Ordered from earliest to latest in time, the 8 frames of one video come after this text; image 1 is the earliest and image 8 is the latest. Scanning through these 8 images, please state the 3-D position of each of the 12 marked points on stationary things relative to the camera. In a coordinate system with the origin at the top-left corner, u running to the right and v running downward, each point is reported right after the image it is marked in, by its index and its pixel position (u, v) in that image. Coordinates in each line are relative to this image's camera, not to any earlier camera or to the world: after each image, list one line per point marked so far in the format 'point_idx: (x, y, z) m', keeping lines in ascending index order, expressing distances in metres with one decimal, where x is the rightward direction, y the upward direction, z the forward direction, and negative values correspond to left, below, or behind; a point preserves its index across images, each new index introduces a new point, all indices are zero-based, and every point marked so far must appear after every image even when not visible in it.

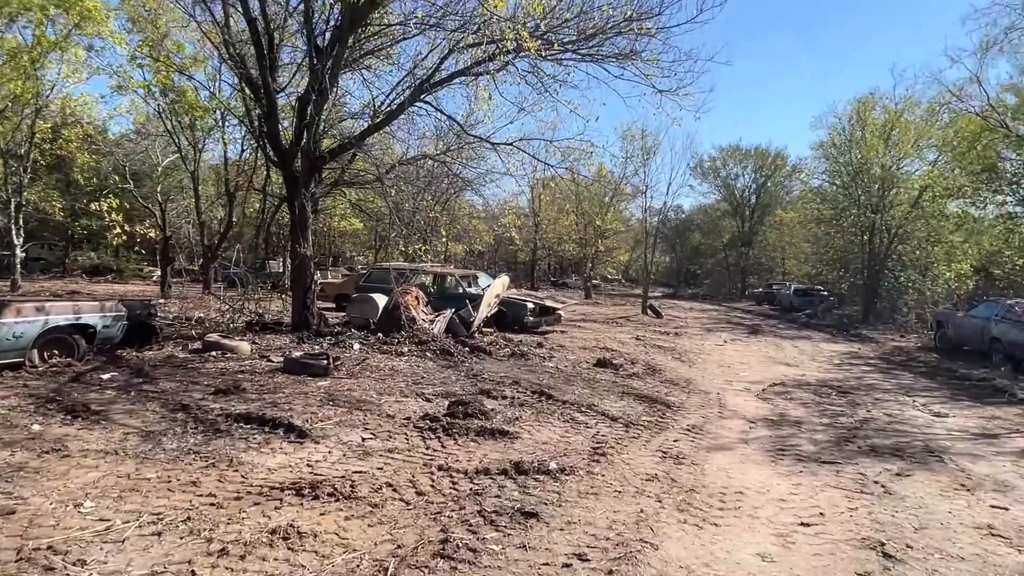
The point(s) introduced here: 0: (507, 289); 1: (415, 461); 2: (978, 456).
0: (-0.1, 0.0, +13.3) m
1: (-0.7, -1.3, +4.8) m
2: (+3.9, -1.4, +5.5) m
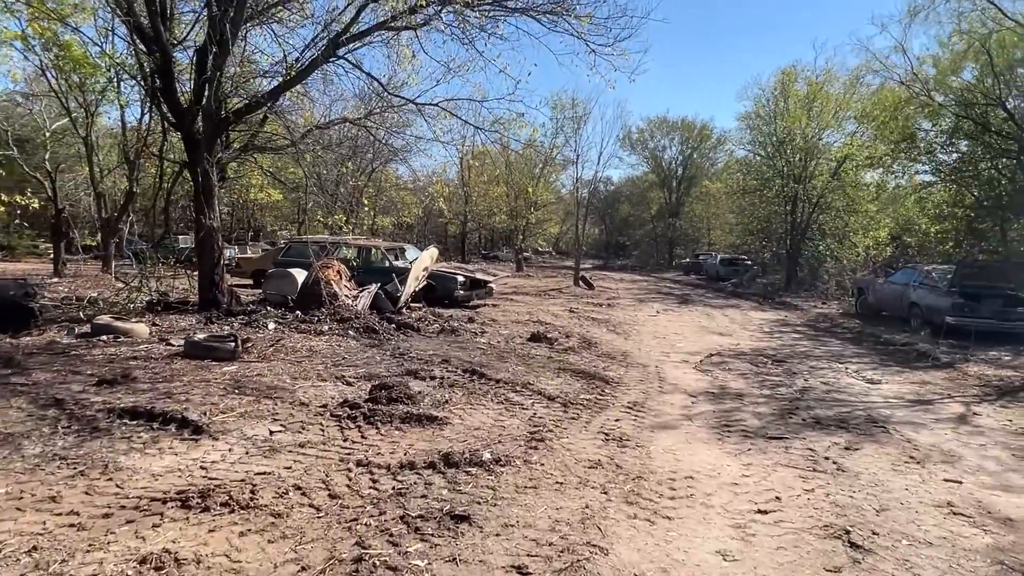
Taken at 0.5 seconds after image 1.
0: (-1.5, +0.5, +12.7) m
1: (-1.2, -1.1, +4.2) m
2: (+3.3, -1.1, +5.4) m
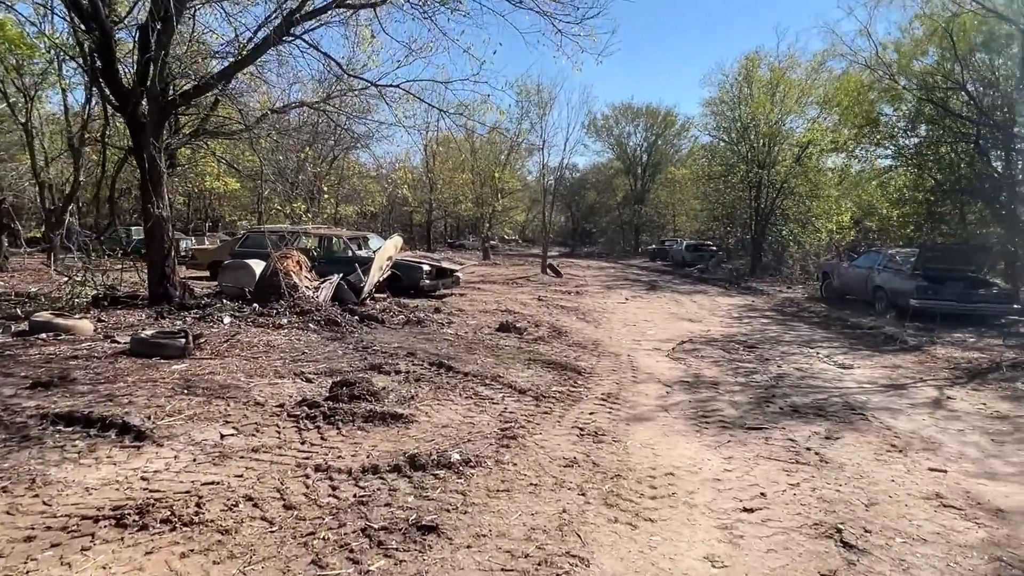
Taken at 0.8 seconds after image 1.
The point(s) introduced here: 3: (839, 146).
0: (-2.1, +0.7, +12.3) m
1: (-1.4, -1.0, +3.9) m
2: (+3.1, -1.0, +5.3) m
3: (+8.8, +3.8, +17.7) m
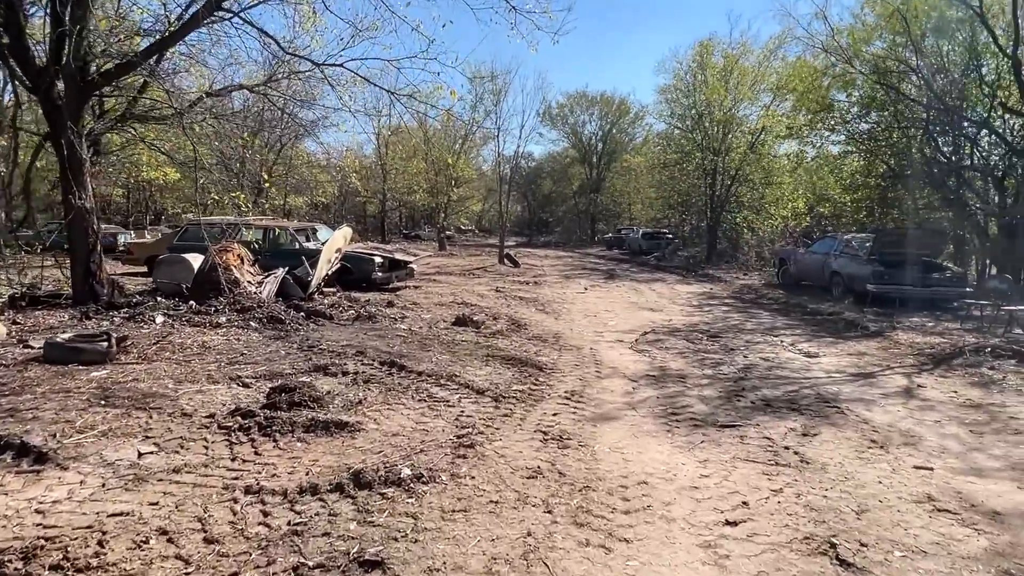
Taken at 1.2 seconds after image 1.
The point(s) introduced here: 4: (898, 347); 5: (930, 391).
0: (-2.9, +0.8, +11.7) m
1: (-1.6, -1.0, +3.4) m
2: (+2.8, -0.9, +5.1) m
3: (+7.6, +4.2, +17.7) m
4: (+4.3, -0.7, +7.4) m
5: (+3.4, -0.8, +5.4) m
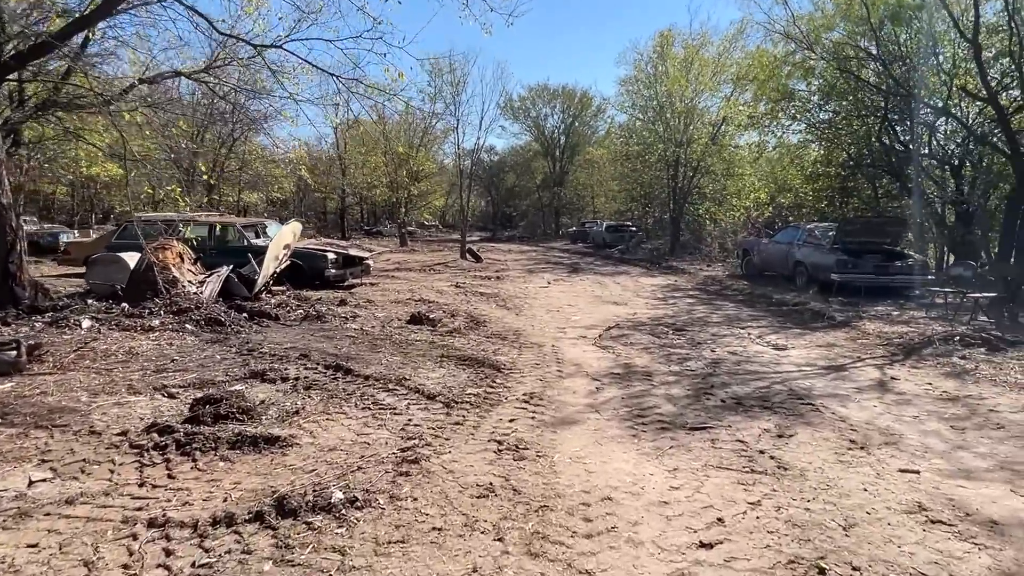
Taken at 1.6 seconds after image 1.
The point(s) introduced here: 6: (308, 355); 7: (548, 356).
0: (-3.6, +0.8, +11.1) m
1: (-1.8, -1.0, +3.0) m
2: (+2.4, -0.8, +4.8) m
3: (+6.5, +4.4, +17.7) m
4: (+3.9, -0.5, +7.2) m
5: (+3.1, -0.8, +5.2) m
6: (-1.9, -0.6, +6.3) m
7: (+0.3, -0.6, +6.3) m
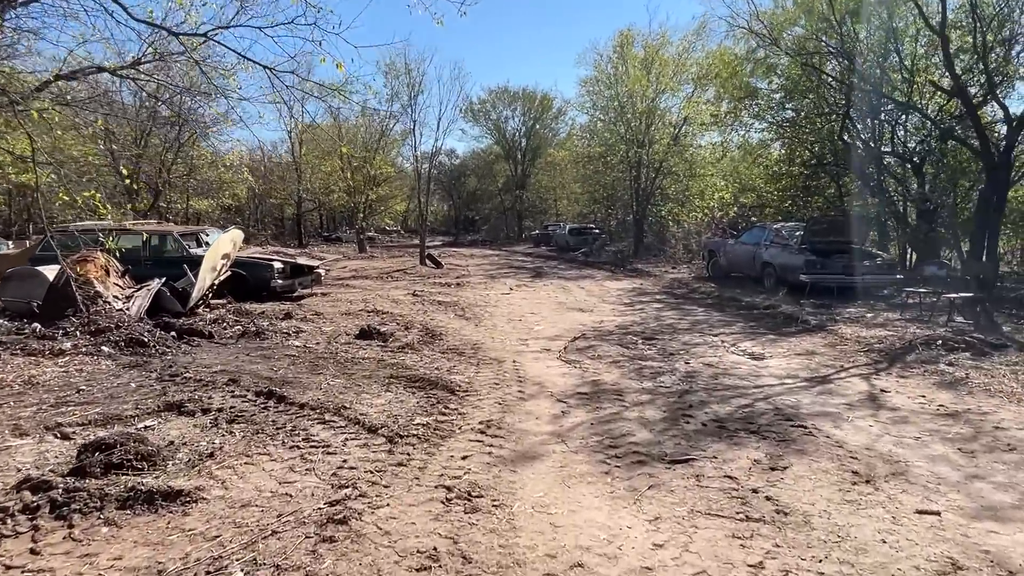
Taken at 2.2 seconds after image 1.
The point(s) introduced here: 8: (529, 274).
0: (-4.2, +0.6, +10.3) m
1: (-2.0, -1.1, +2.3) m
2: (+2.1, -0.8, +4.4) m
3: (+5.4, +4.4, +17.4) m
4: (+3.4, -0.6, +6.8) m
5: (+2.8, -0.8, +4.8) m
6: (-2.3, -0.8, +5.6) m
7: (0.0, -0.7, +5.7) m
8: (+0.5, +0.4, +17.6) m
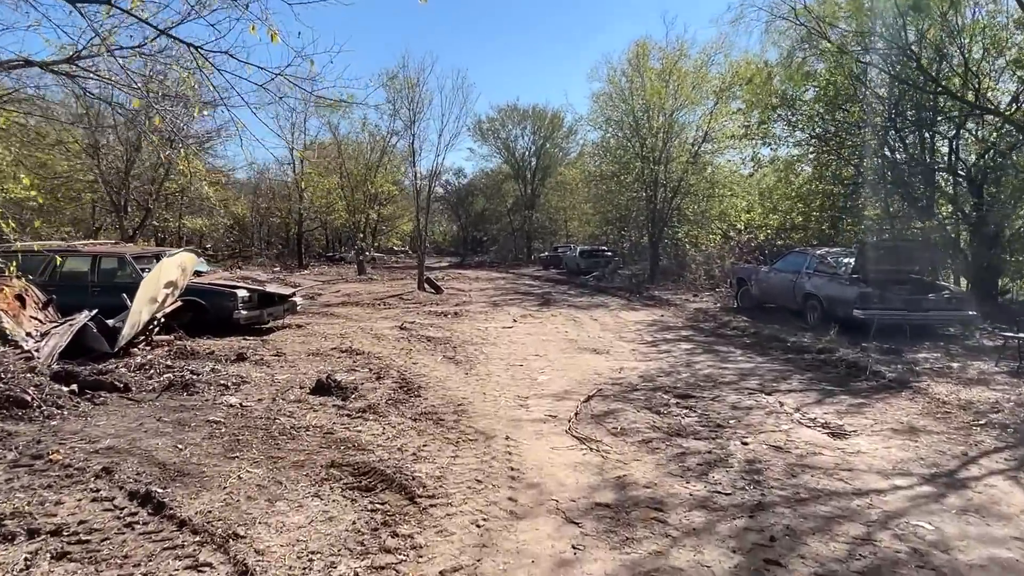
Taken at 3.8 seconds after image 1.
0: (-4.2, +0.2, +8.8) m
1: (-2.1, -1.4, +0.7) m
2: (+2.1, -1.1, +2.7) m
3: (+5.5, +3.7, +15.9) m
4: (+3.4, -1.0, +5.2) m
5: (+2.7, -1.1, +3.1) m
6: (-2.4, -1.1, +4.0) m
7: (-0.1, -1.1, +4.1) m
8: (+0.6, -0.3, +16.0) m
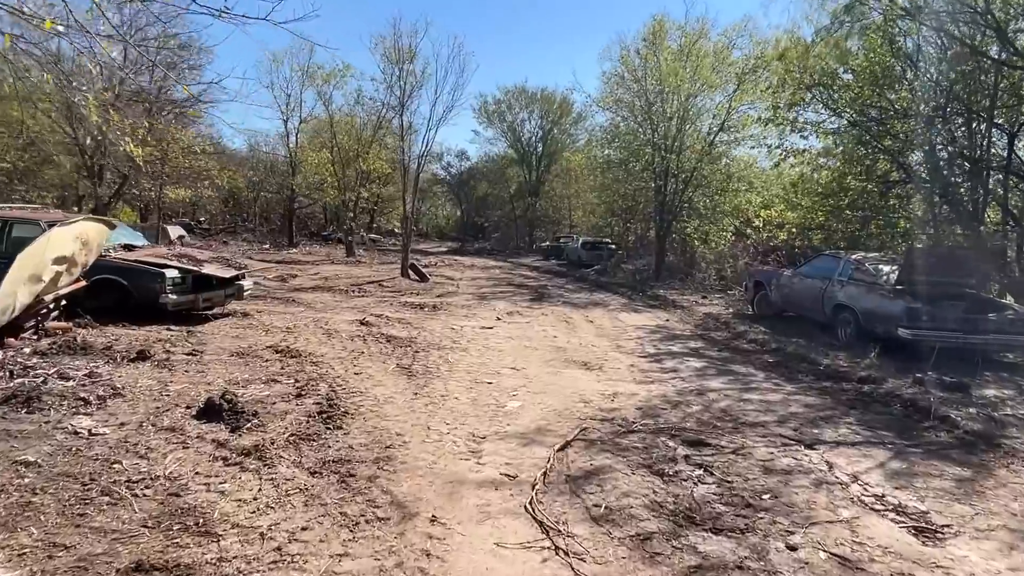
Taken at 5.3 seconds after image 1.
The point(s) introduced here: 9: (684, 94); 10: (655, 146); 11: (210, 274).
0: (-4.4, +0.5, +7.3) m
1: (-2.5, -1.3, -0.8) m
2: (+1.7, -1.3, +1.2) m
3: (+5.5, +3.6, +14.2) m
4: (+3.1, -1.1, +3.6) m
5: (+2.4, -1.3, +1.6) m
6: (-2.7, -1.0, +2.5) m
7: (-0.4, -1.1, +2.6) m
8: (+0.4, -0.2, +14.5) m
9: (+4.7, +5.4, +18.4) m
10: (+4.1, +4.1, +18.9) m
11: (-3.8, +0.2, +8.3) m
